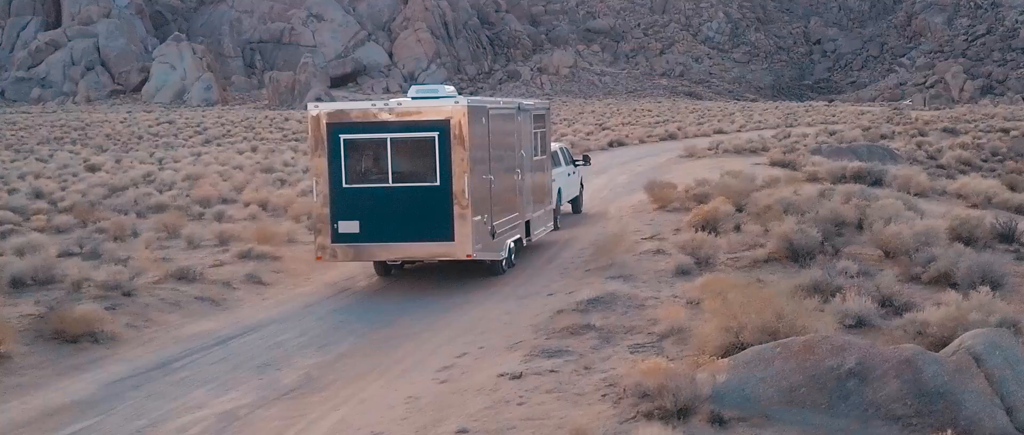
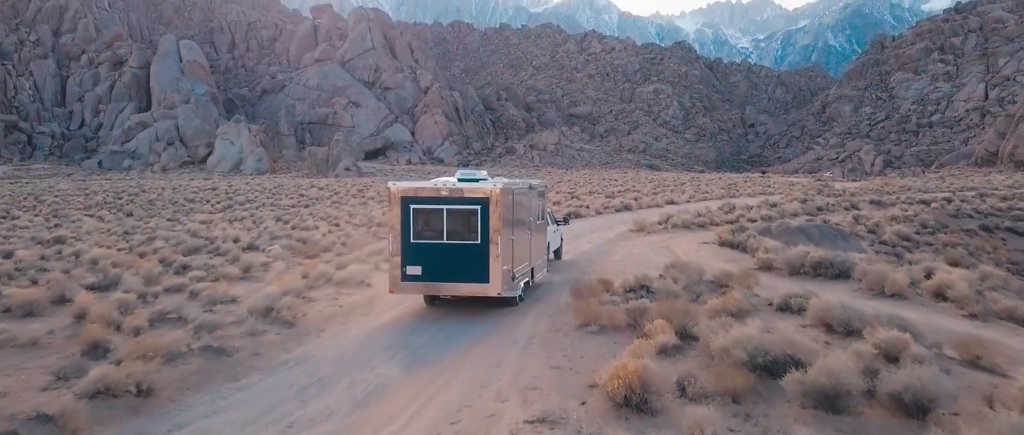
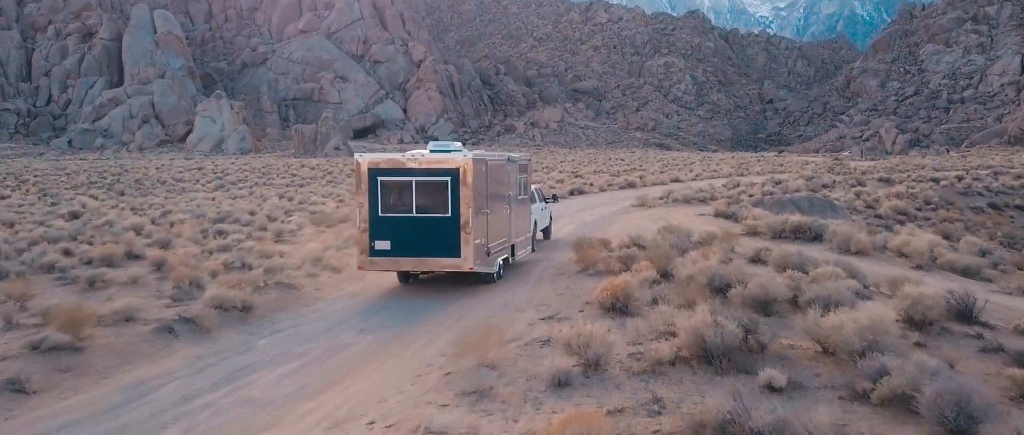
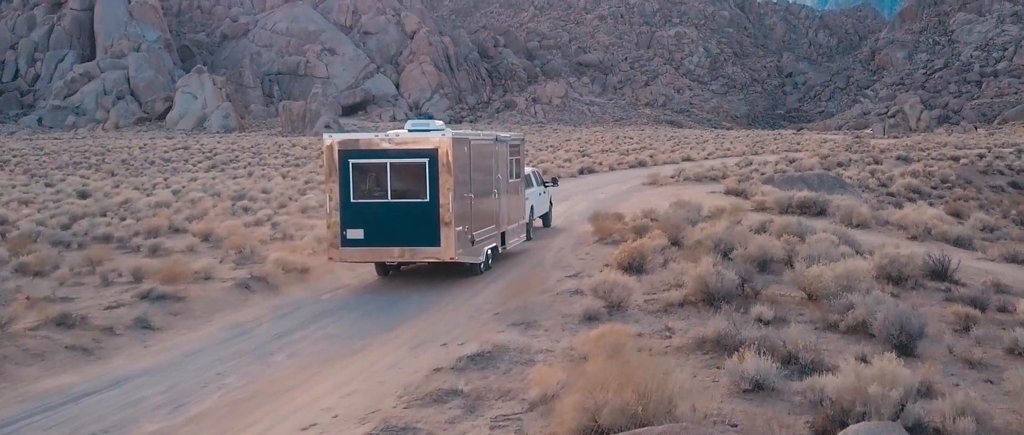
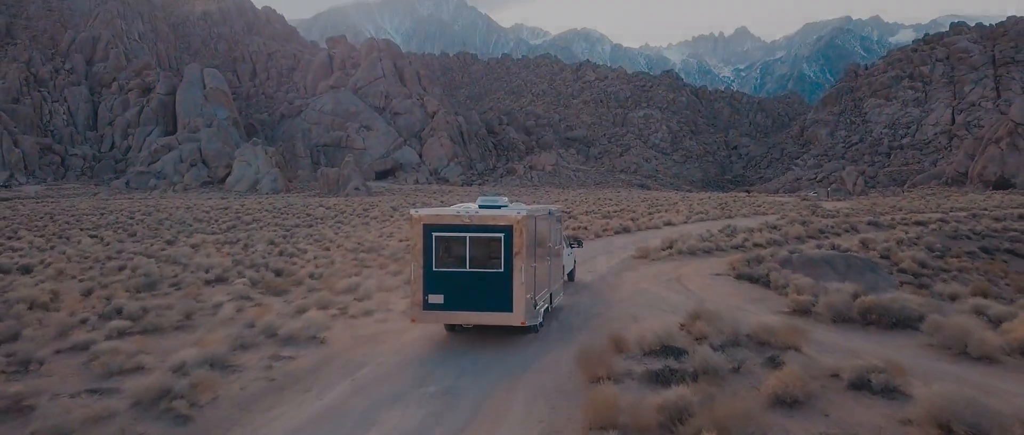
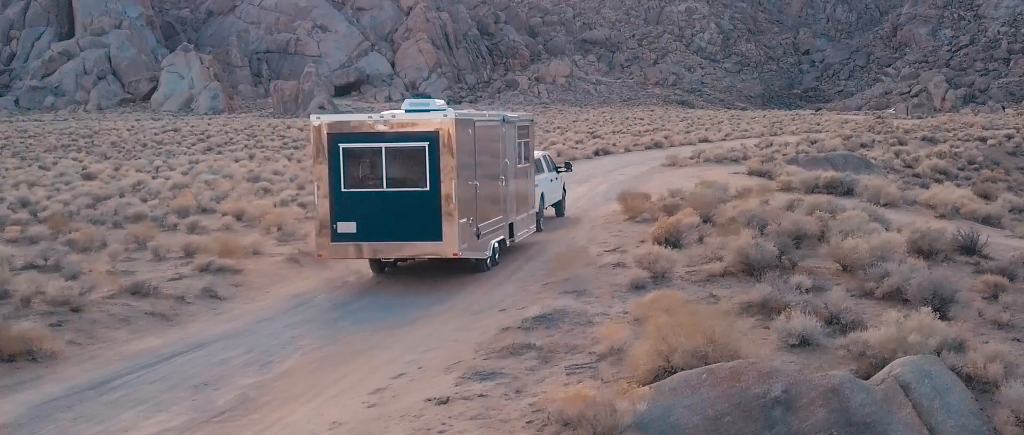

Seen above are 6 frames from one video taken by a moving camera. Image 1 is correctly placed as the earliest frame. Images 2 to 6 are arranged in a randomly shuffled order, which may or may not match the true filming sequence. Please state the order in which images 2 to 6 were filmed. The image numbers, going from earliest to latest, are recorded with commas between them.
6, 4, 3, 2, 5
